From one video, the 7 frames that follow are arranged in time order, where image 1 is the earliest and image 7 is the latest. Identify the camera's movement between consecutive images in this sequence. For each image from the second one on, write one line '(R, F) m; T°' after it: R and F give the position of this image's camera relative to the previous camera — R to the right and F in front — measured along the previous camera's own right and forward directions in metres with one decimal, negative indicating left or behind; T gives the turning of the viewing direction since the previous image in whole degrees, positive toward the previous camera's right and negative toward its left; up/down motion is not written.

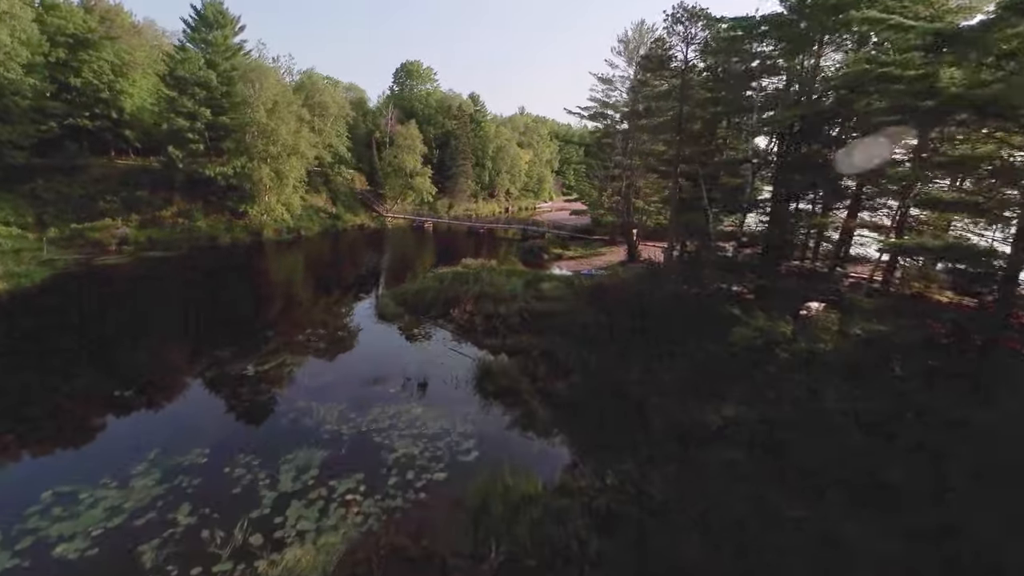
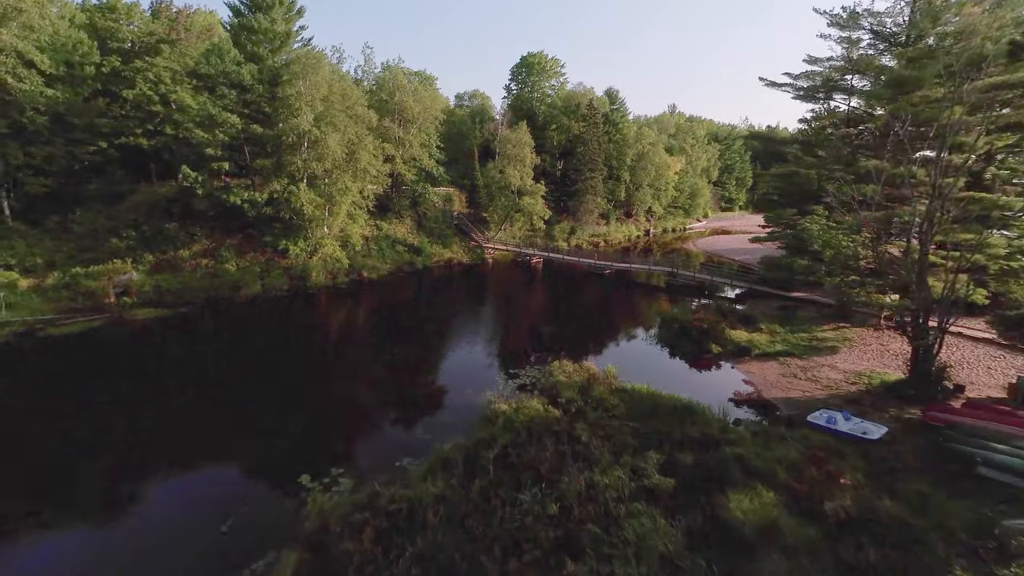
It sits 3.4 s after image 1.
(-0.1, +14.3) m; -16°
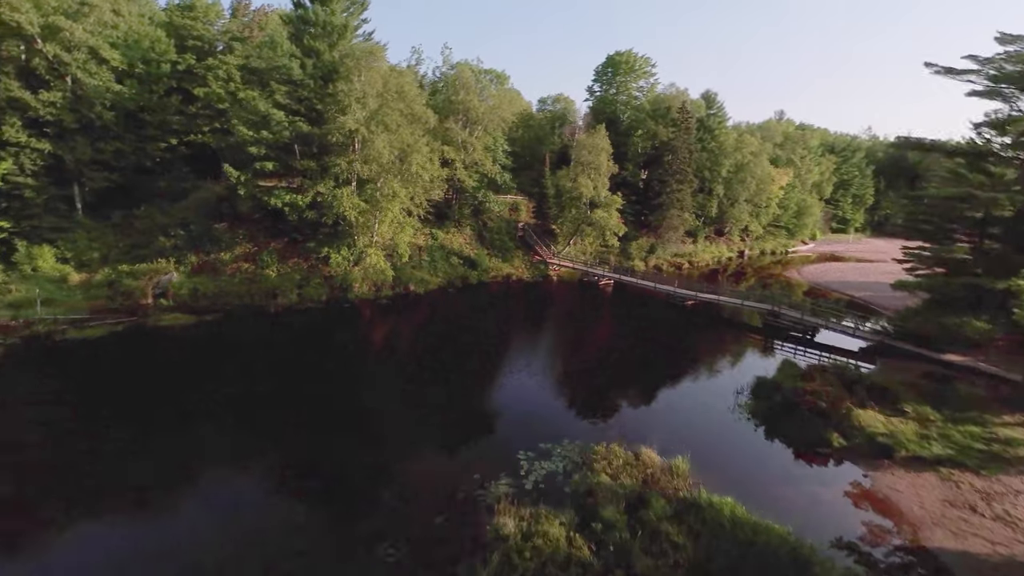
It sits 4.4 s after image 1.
(+1.0, +4.1) m; -9°
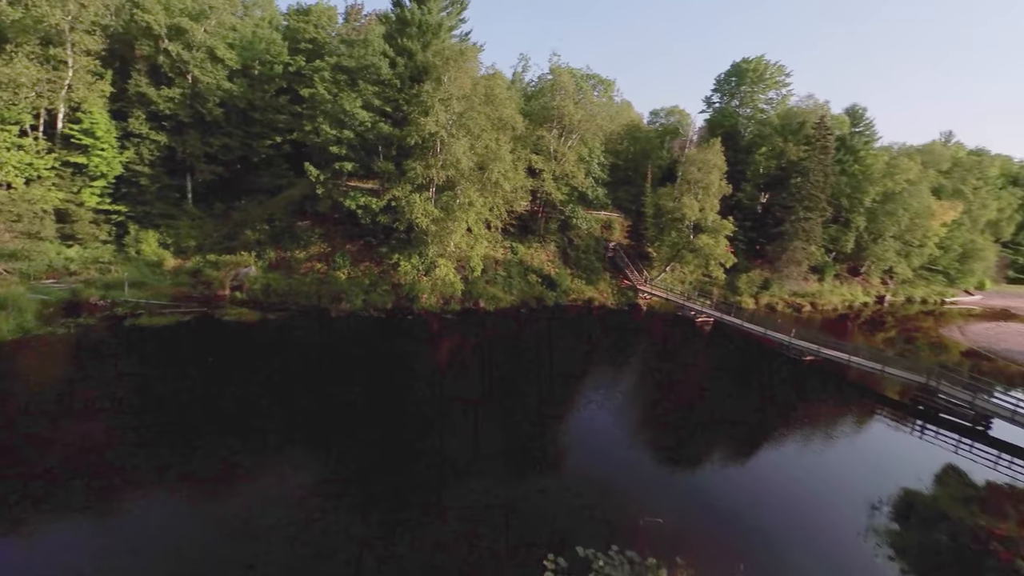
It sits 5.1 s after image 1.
(+0.9, +3.0) m; -12°
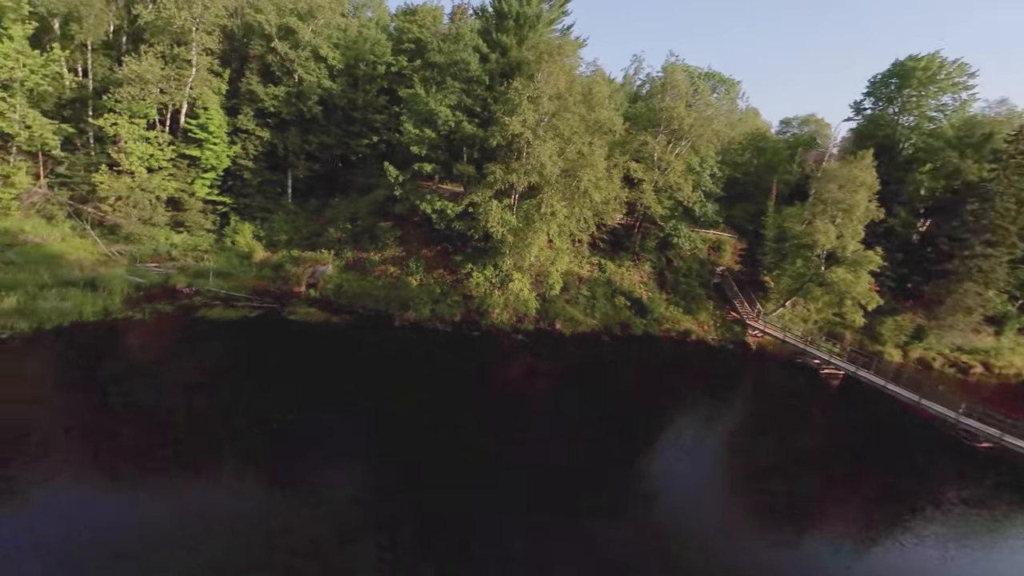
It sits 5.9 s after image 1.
(+0.8, +2.8) m; -12°
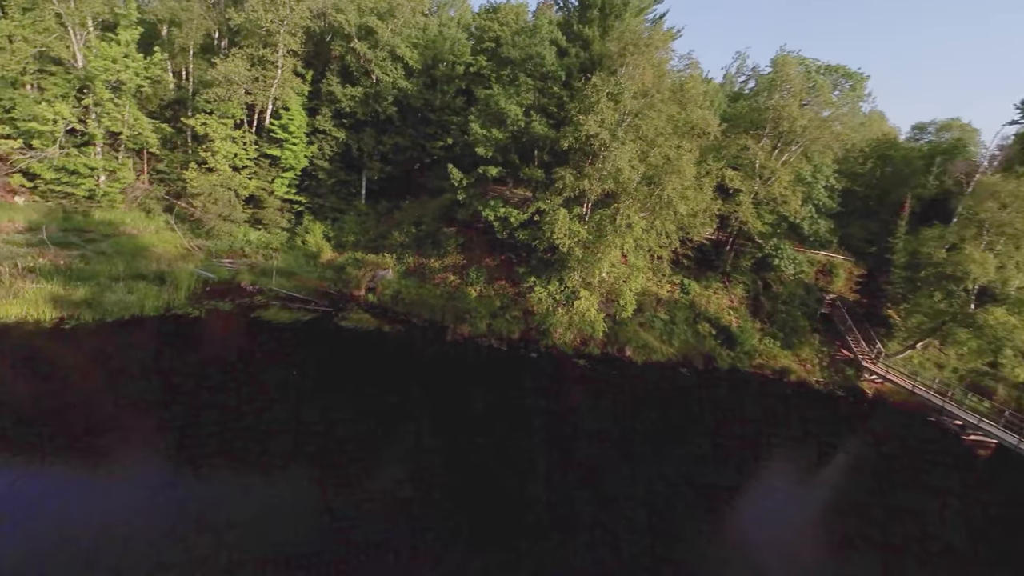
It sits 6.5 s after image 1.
(+0.6, +2.2) m; -10°
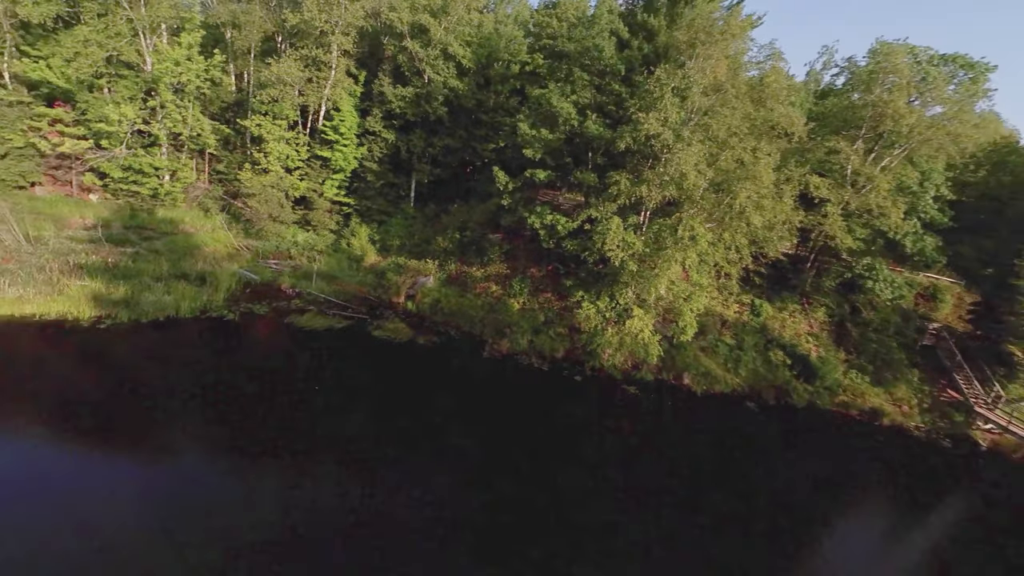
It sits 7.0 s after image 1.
(+0.4, +1.7) m; -7°
